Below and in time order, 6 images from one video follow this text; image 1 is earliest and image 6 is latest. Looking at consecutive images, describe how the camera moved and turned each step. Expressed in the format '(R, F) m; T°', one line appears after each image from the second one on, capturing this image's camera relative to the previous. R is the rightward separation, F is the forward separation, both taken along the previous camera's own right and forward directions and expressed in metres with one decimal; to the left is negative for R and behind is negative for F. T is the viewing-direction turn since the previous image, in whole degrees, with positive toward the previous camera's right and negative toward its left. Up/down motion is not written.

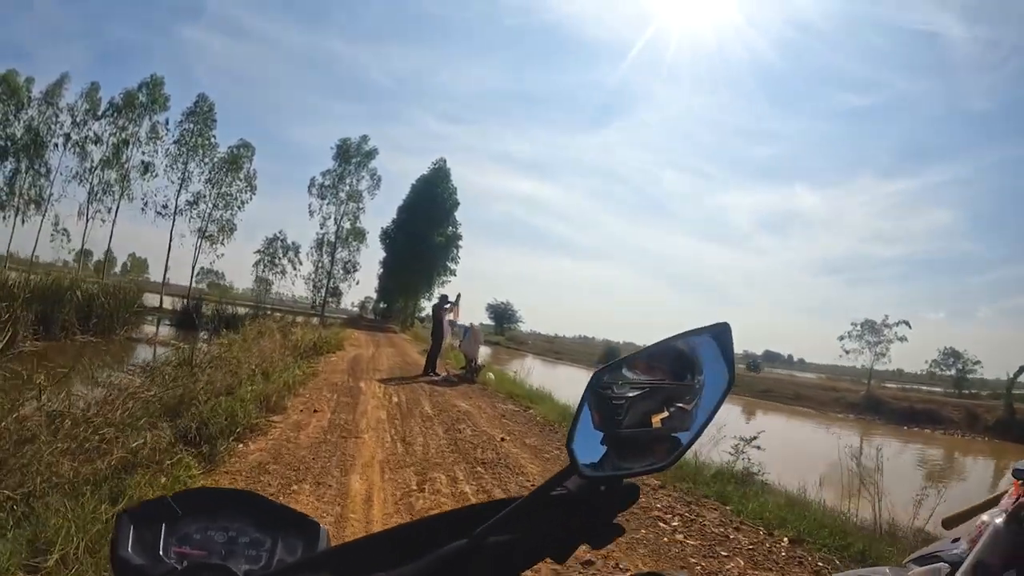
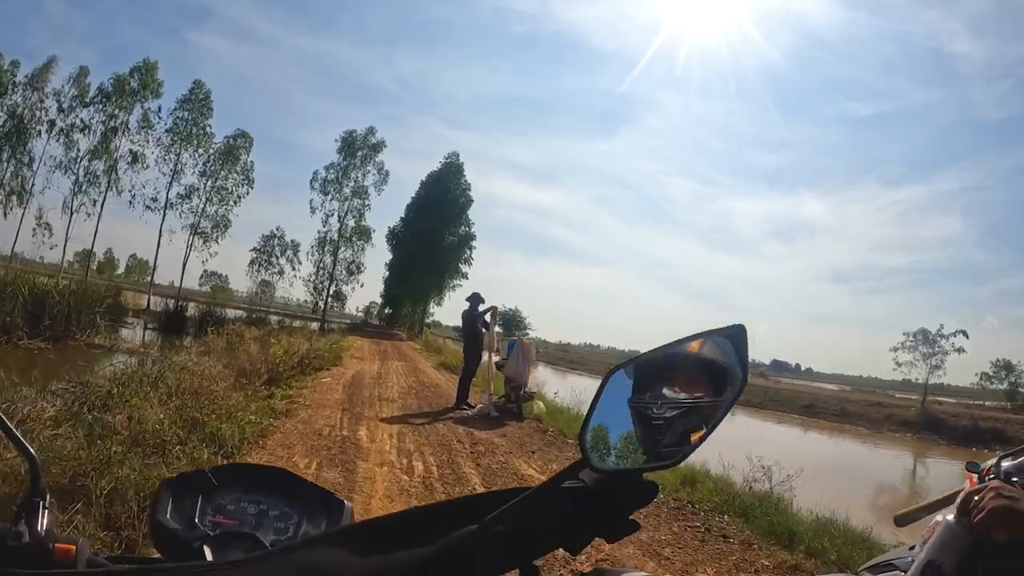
(-0.2, +0.9) m; 0°
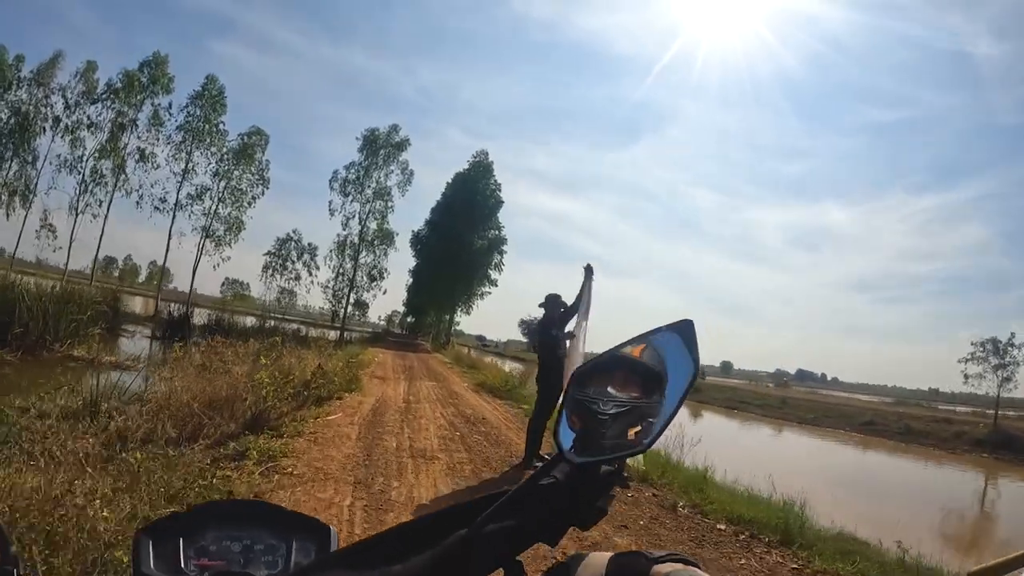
(-0.2, +0.7) m; -2°
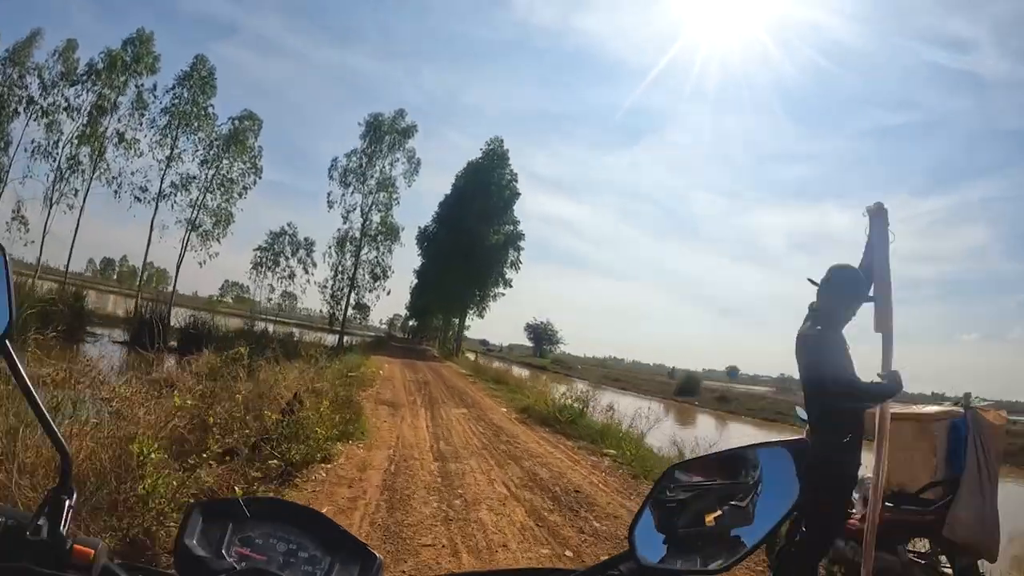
(-0.2, +0.9) m; 0°
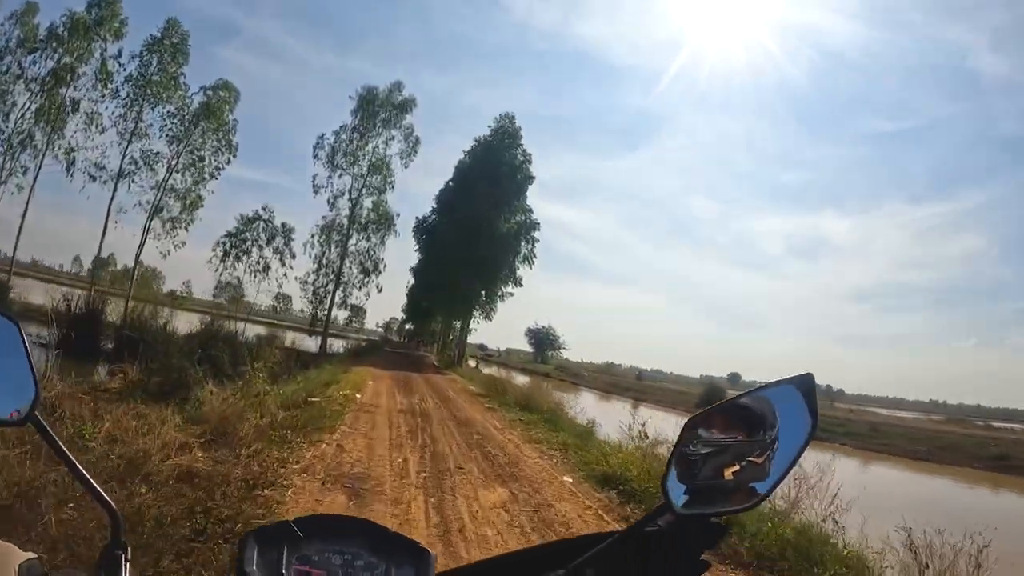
(-0.2, +1.1) m; 0°
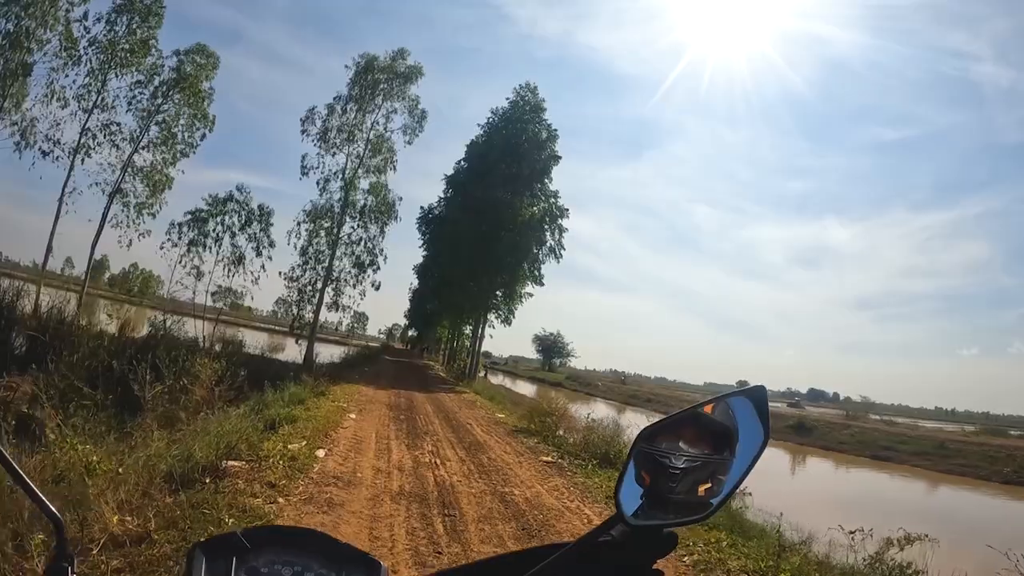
(-0.2, +1.1) m; 0°
